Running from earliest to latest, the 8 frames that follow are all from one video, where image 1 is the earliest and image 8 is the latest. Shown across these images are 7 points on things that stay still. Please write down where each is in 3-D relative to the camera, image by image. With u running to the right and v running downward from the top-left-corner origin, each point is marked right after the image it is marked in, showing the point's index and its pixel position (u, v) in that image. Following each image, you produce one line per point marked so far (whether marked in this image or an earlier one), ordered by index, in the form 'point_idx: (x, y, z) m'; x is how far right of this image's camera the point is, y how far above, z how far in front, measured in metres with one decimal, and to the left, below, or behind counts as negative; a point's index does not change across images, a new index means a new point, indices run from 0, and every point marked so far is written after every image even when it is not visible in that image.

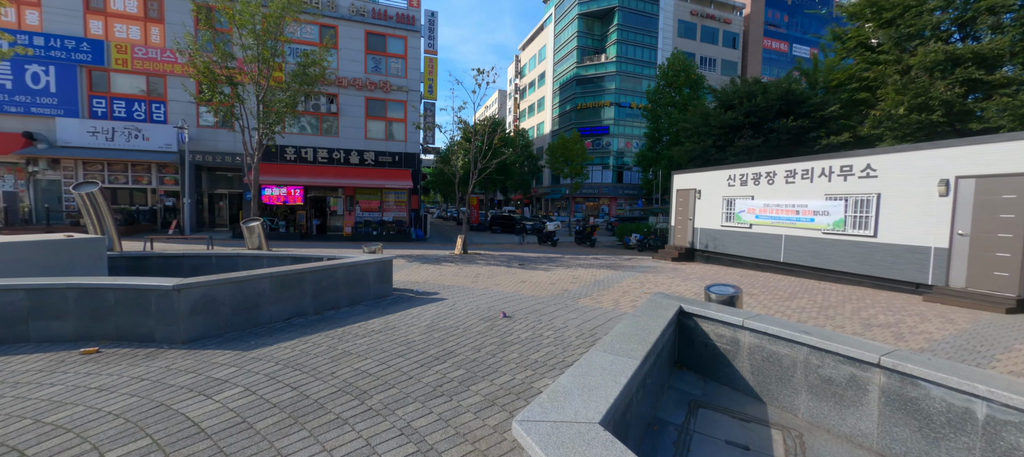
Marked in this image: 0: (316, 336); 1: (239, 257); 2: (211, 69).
0: (-2.5, -1.4, +5.1) m
1: (-5.2, -0.6, +7.8) m
2: (-11.4, +6.0, +15.5) m
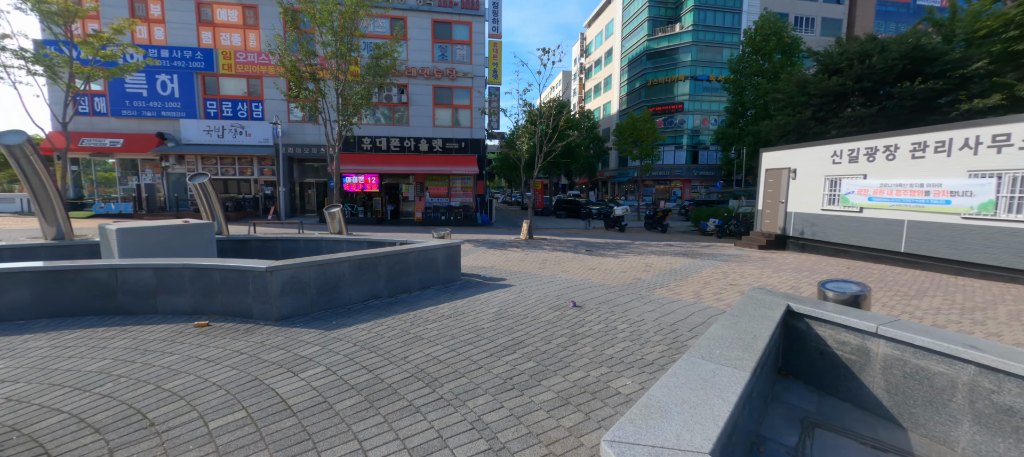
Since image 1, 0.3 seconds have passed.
0: (-1.6, -1.2, +5.3) m
1: (-3.9, -0.3, +8.3) m
2: (-8.8, +6.6, +16.6) m
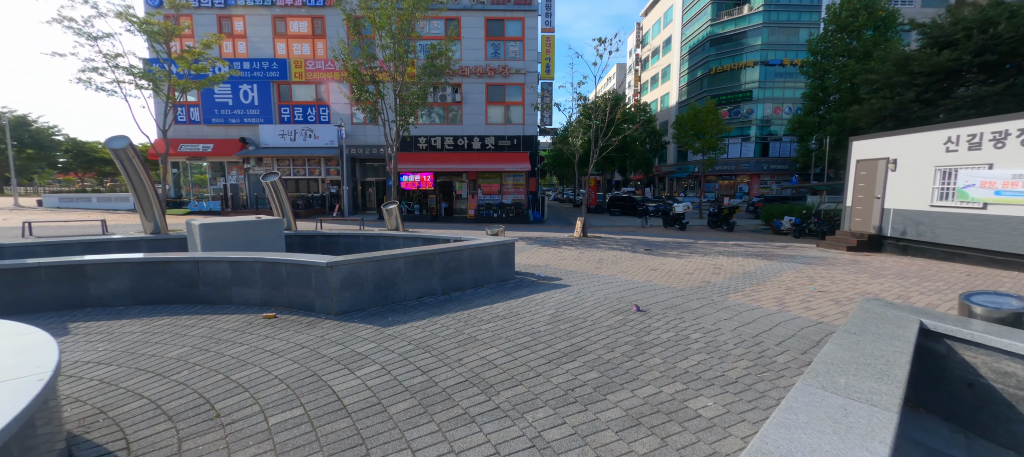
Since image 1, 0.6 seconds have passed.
0: (-0.9, -1.1, +5.2) m
1: (-2.8, -0.2, +8.5) m
2: (-6.6, +6.7, +17.3) m
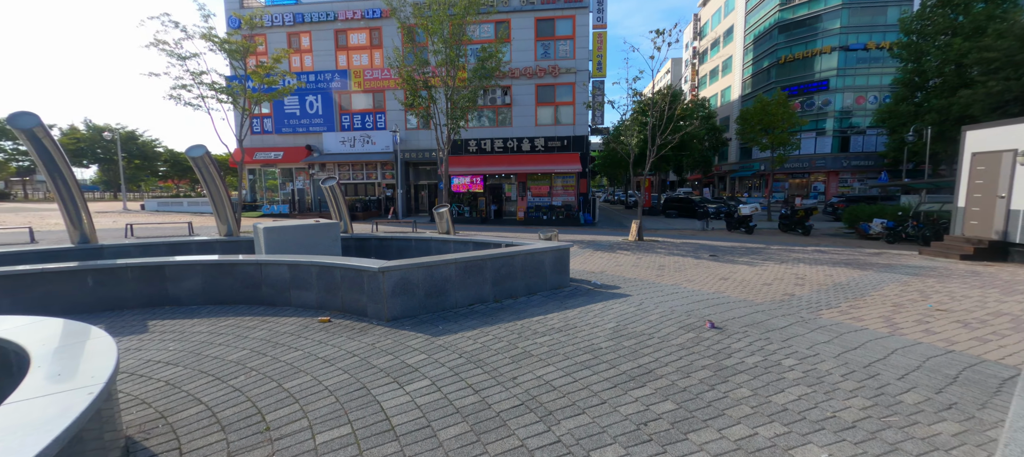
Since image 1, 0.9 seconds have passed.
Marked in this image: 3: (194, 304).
0: (-0.2, -1.2, +4.9) m
1: (-1.7, -0.3, +8.4) m
2: (-4.4, +6.6, +17.6) m
3: (-5.1, -1.2, +6.6) m
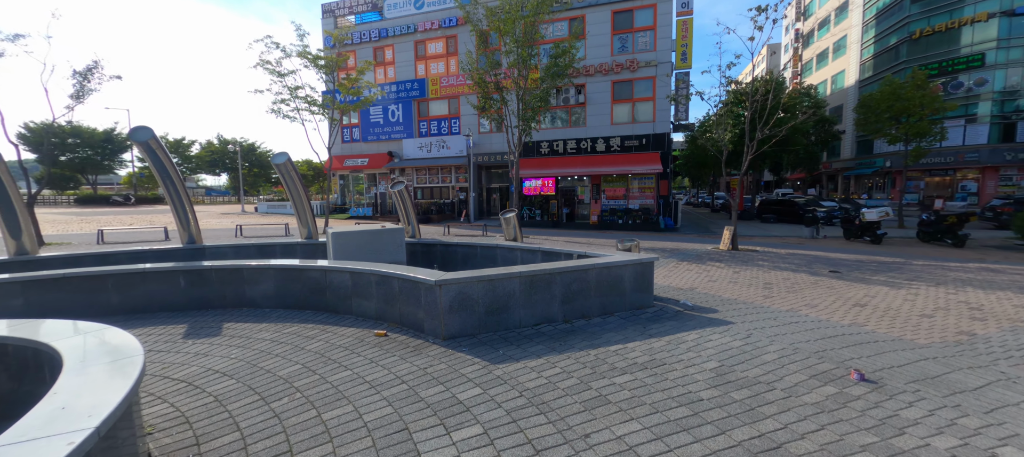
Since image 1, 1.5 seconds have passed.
0: (+0.5, -1.3, +4.2) m
1: (-0.3, -0.4, +7.9) m
2: (-1.2, +6.4, +17.5) m
3: (-4.0, -1.3, +6.6) m
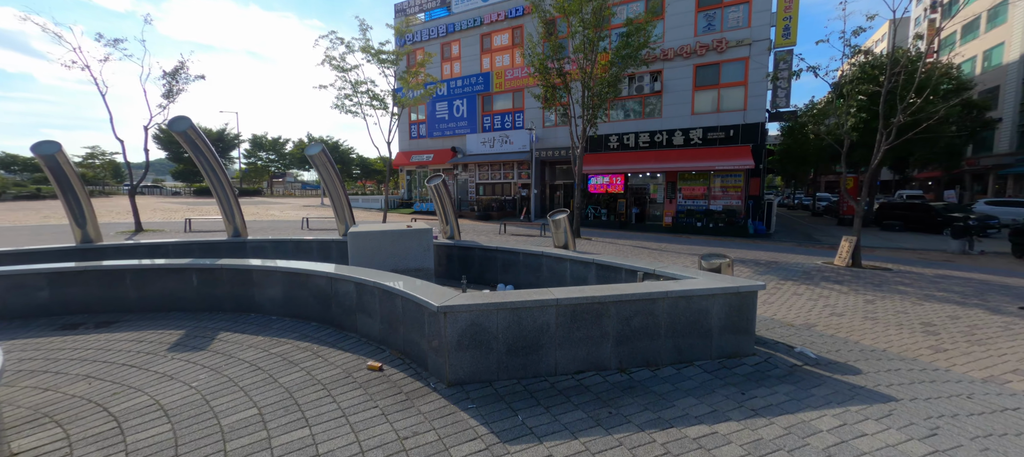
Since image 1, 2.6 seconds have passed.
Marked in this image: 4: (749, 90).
0: (+0.7, -1.4, +2.7) m
1: (+0.5, -0.5, +6.5) m
2: (+1.3, +6.4, +16.0) m
3: (-3.4, -1.3, +5.9) m
4: (+10.6, +6.2, +18.1) m
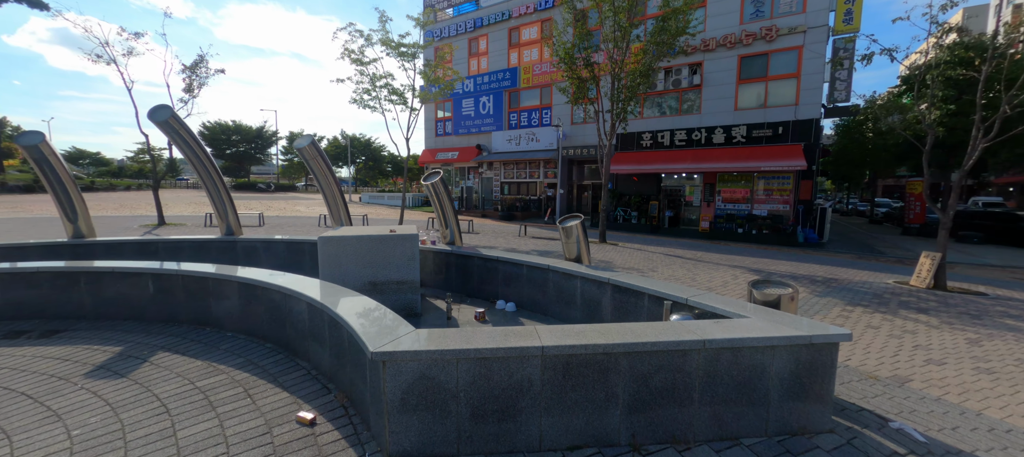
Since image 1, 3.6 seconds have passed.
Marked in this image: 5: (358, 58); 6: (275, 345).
0: (+0.4, -1.5, +1.6) m
1: (+0.5, -0.6, +5.4) m
2: (+2.2, +6.3, +14.8) m
3: (-3.5, -1.3, +5.1) m
4: (+11.6, +5.8, +16.2) m
5: (-6.2, +6.9, +16.3) m
6: (-2.6, -1.3, +4.6) m
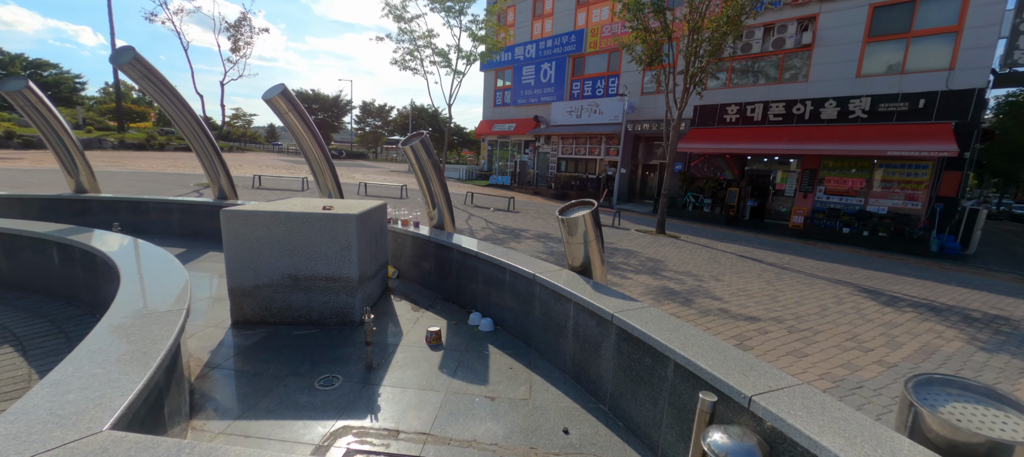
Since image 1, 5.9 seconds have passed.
0: (-0.6, -1.6, -0.1) m
1: (+0.2, -0.5, +3.6) m
2: (+4.0, +6.7, +12.2) m
3: (-3.8, -0.9, +4.0) m
4: (+13.4, +5.6, +12.0) m
5: (-4.1, +7.9, +15.0) m
6: (-3.0, -1.0, +3.4) m
